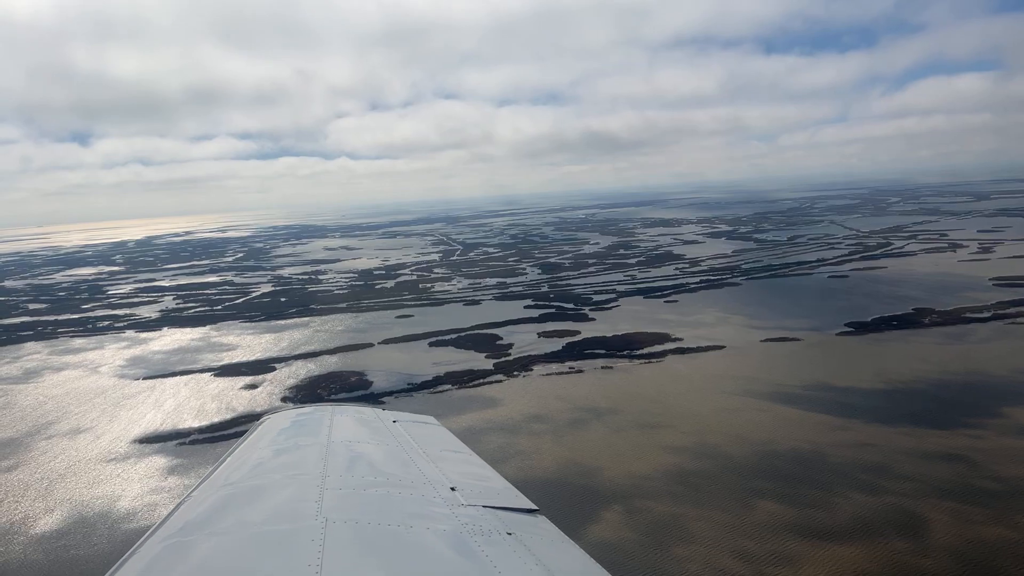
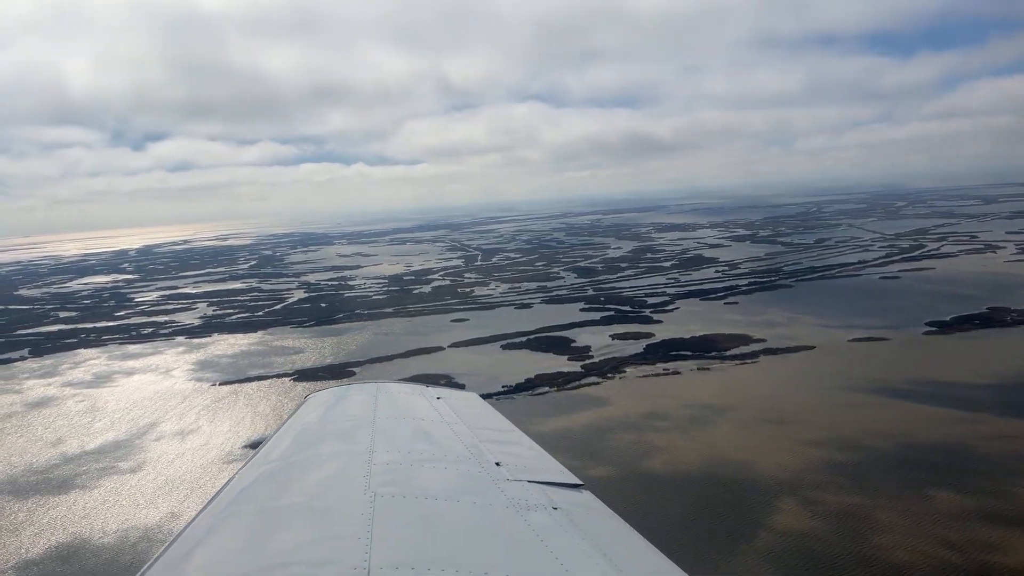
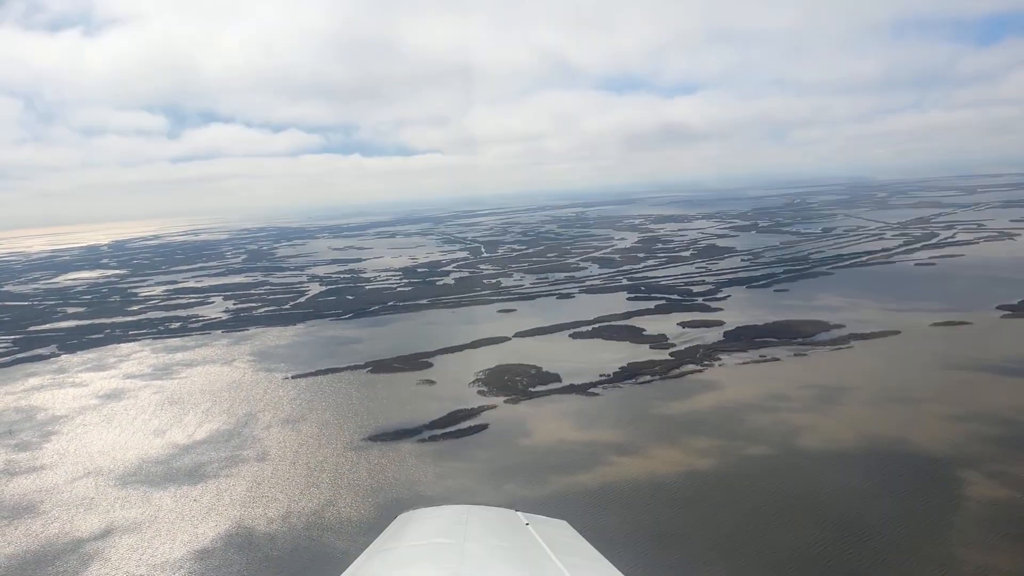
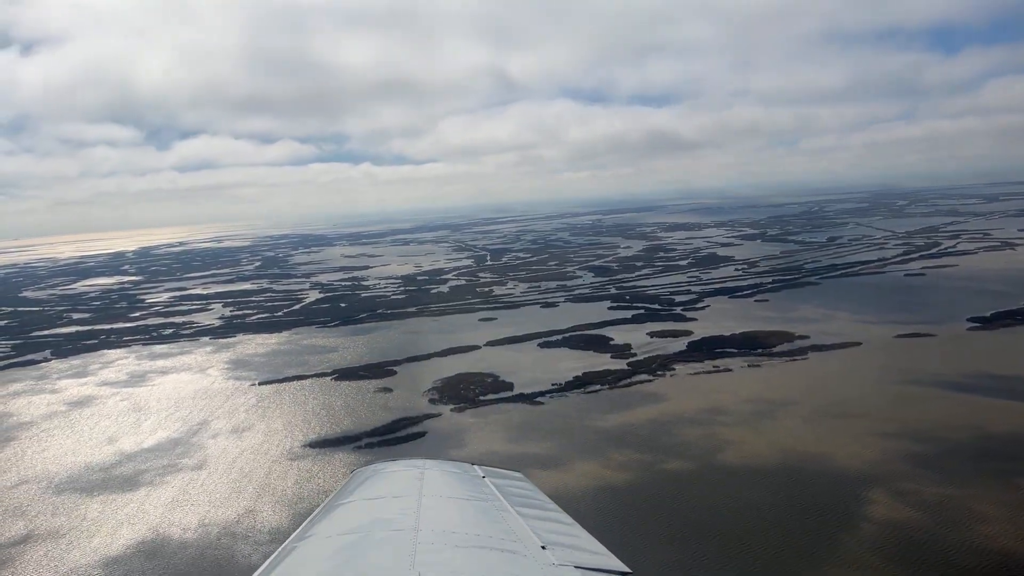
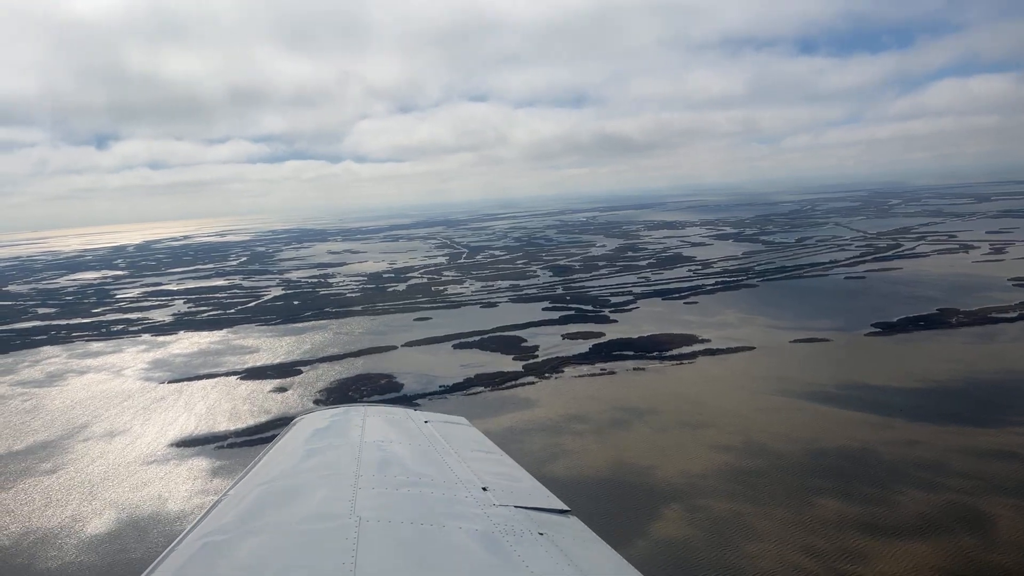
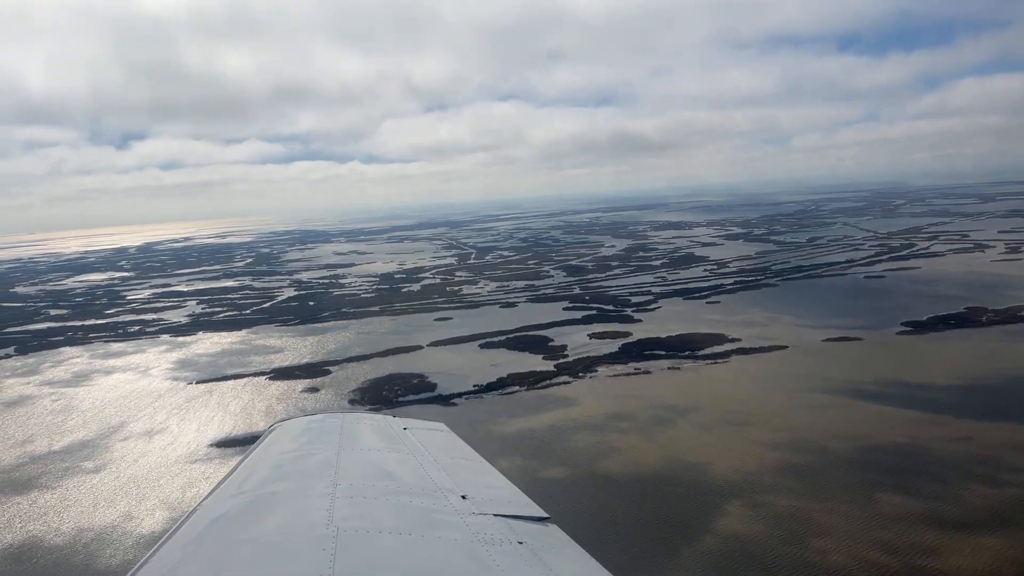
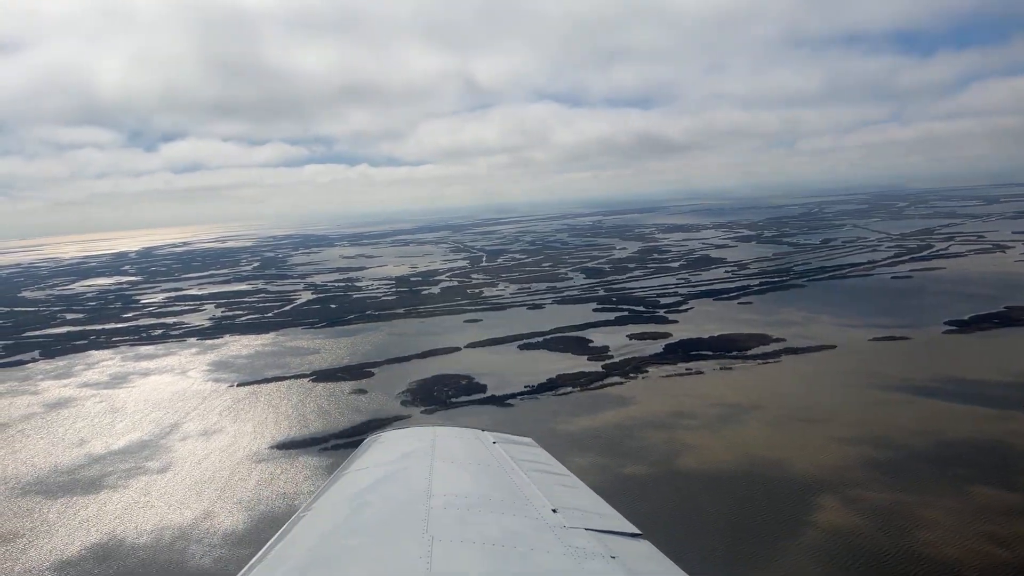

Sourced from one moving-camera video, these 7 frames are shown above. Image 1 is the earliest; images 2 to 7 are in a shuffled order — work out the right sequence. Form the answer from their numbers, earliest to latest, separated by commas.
5, 6, 2, 7, 4, 3
